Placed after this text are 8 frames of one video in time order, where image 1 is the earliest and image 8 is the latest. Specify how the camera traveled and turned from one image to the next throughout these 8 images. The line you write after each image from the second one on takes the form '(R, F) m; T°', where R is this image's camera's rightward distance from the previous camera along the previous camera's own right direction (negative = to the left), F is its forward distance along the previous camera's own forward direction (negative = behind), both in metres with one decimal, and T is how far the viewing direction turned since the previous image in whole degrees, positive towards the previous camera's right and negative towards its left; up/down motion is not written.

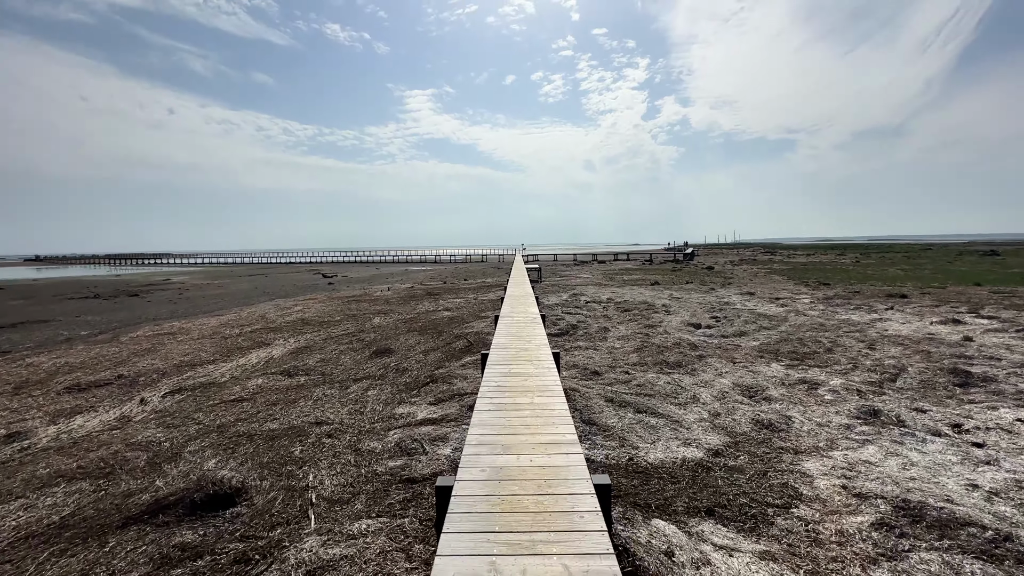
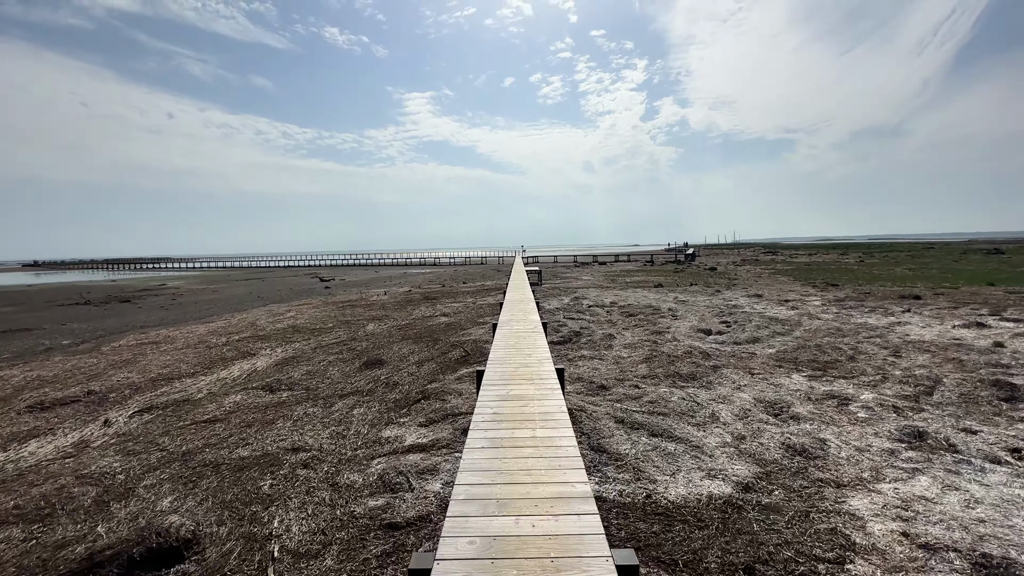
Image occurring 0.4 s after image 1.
(0.0, +0.7) m; 0°
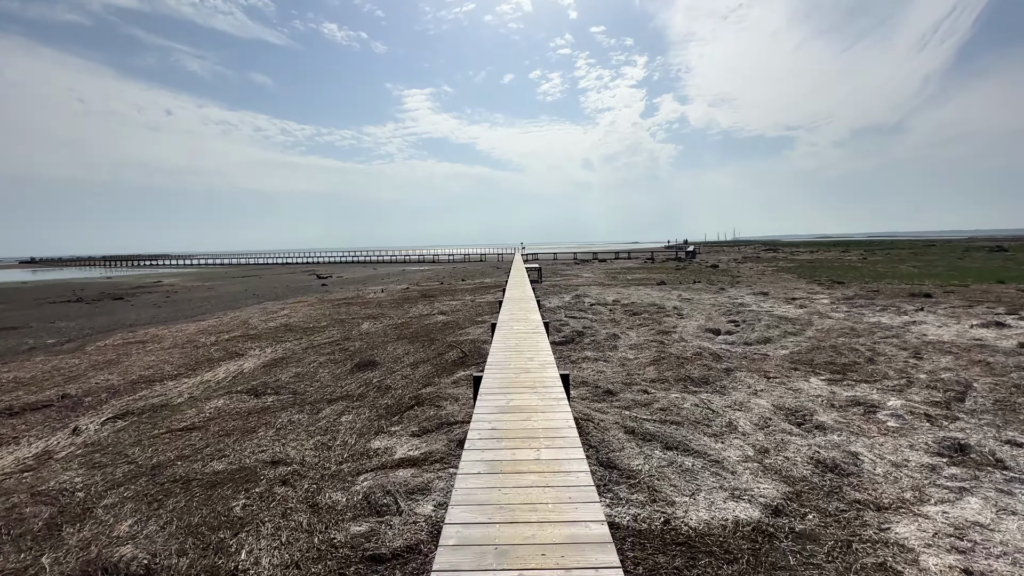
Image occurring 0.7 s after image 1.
(0.0, +0.6) m; 0°
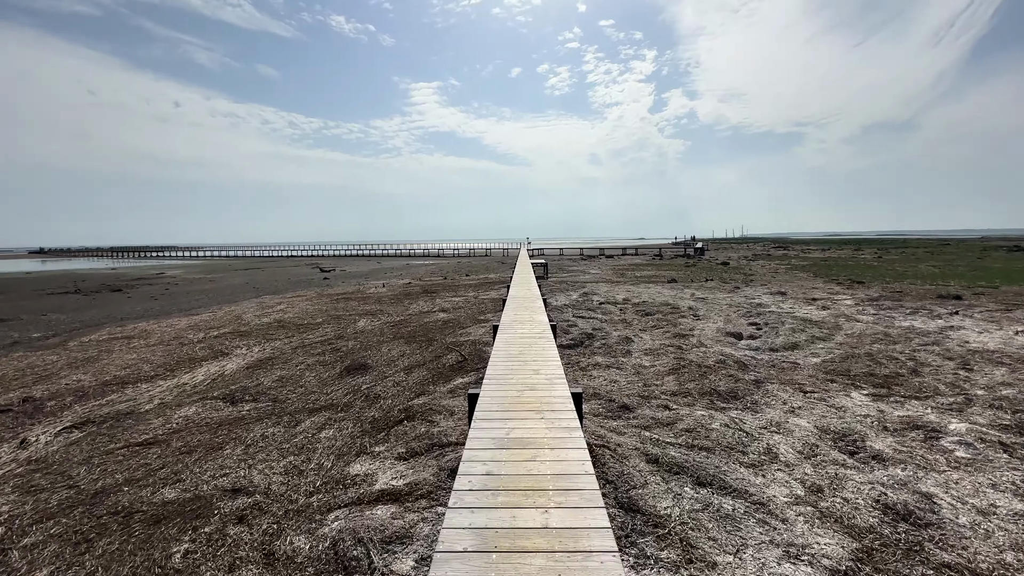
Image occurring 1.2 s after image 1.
(0.0, +0.9) m; -1°
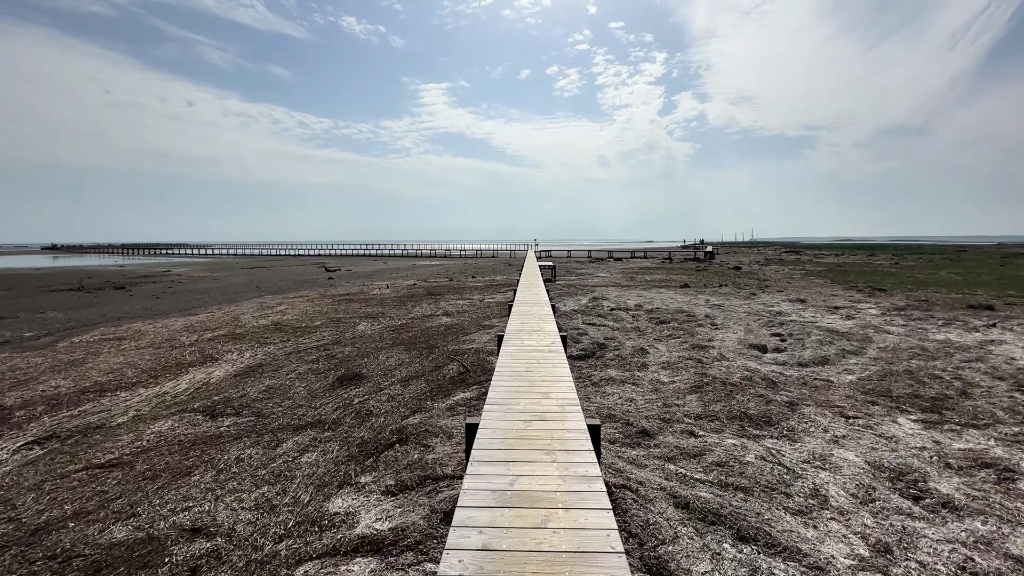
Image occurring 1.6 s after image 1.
(0.0, +0.7) m; -1°
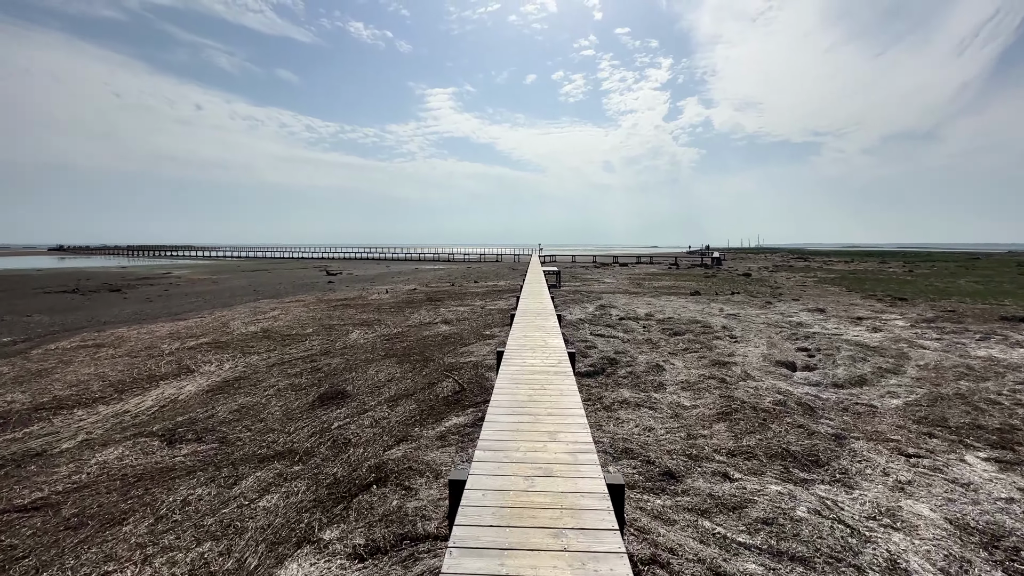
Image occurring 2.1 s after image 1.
(0.0, +0.9) m; -1°
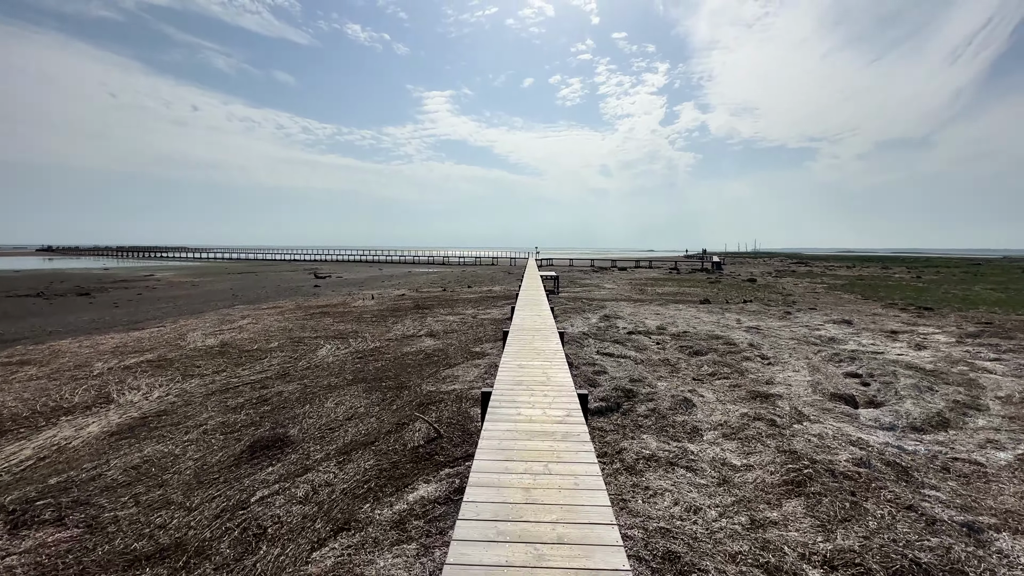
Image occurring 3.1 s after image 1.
(+0.1, +1.8) m; 0°
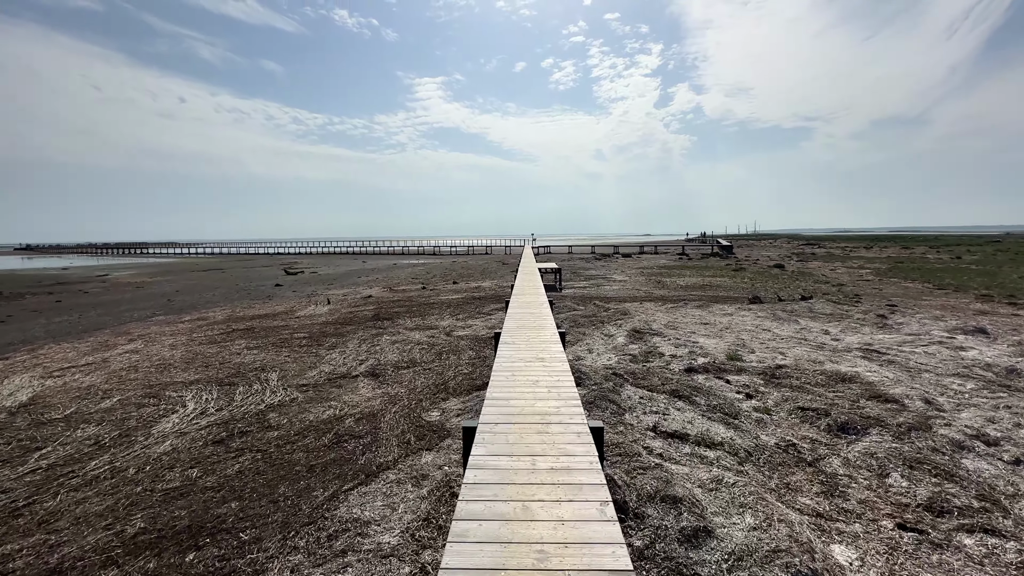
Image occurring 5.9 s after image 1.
(+0.3, +5.2) m; 0°
